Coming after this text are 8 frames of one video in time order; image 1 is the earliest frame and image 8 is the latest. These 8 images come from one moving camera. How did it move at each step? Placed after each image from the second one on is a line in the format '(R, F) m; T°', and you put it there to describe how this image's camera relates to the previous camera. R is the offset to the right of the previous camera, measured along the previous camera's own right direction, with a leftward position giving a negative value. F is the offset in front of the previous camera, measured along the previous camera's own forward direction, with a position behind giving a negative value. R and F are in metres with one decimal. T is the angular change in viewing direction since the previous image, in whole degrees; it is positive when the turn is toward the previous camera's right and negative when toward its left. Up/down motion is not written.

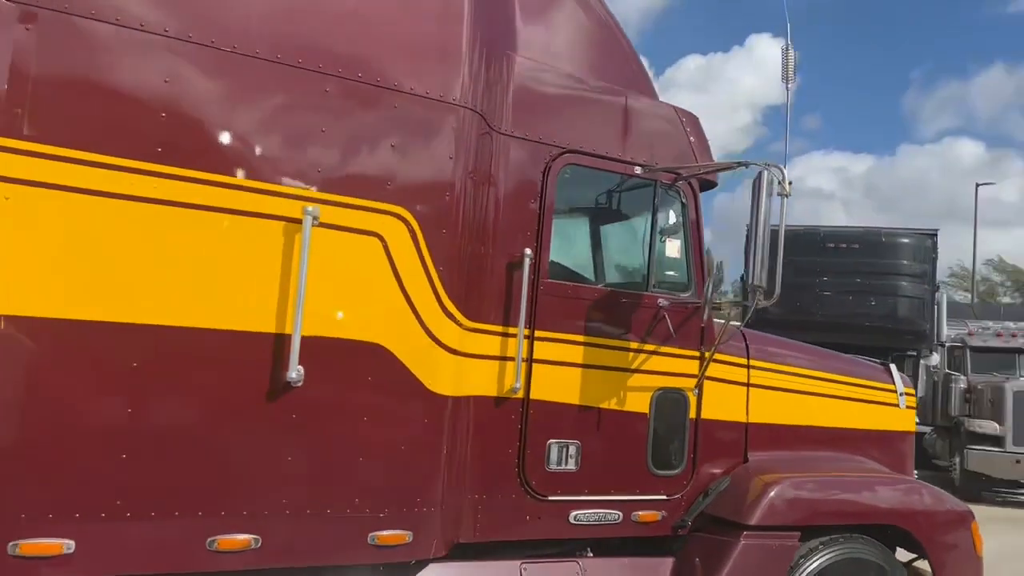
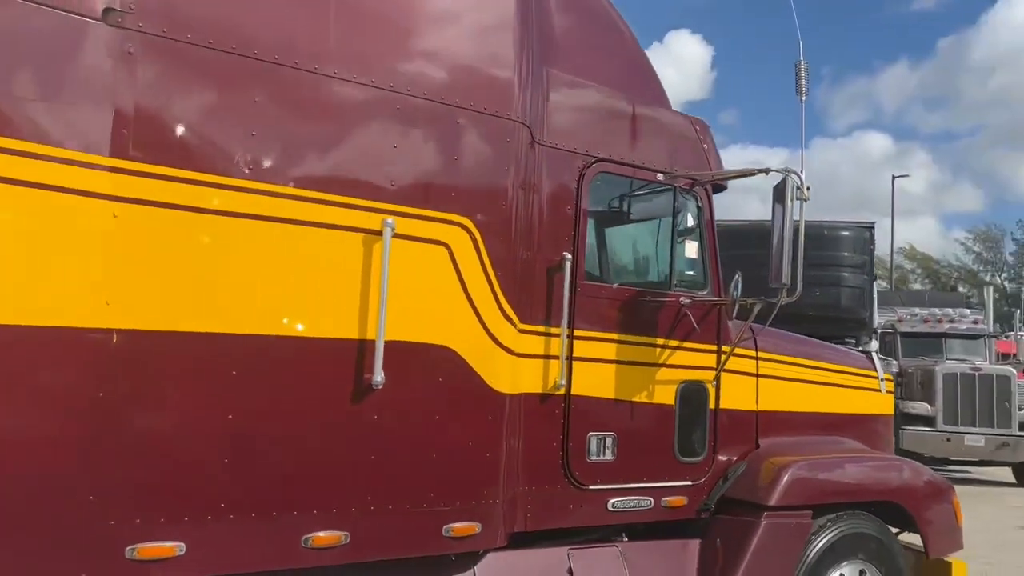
(-0.4, -0.2) m; +5°
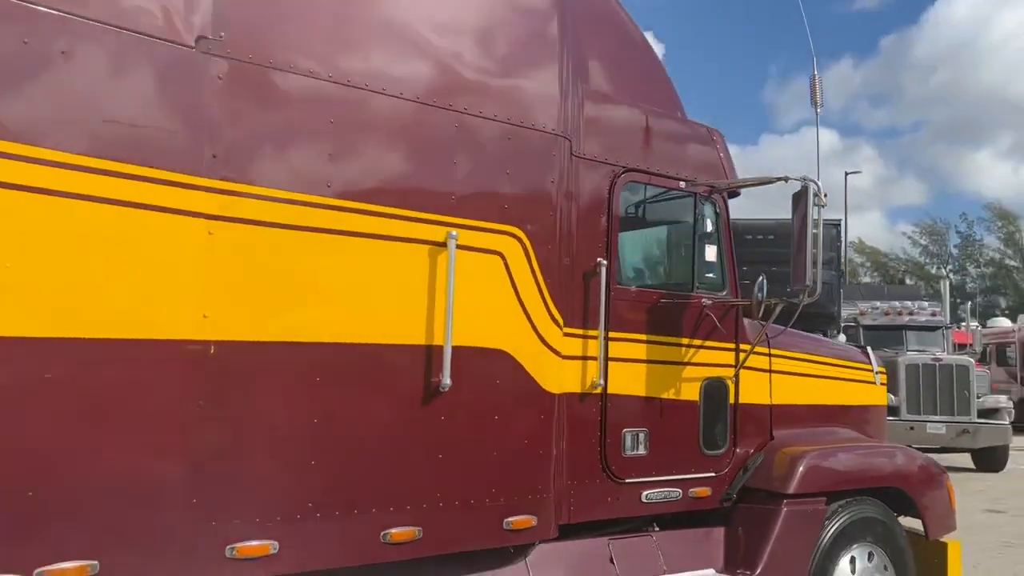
(-0.3, -0.2) m; +3°
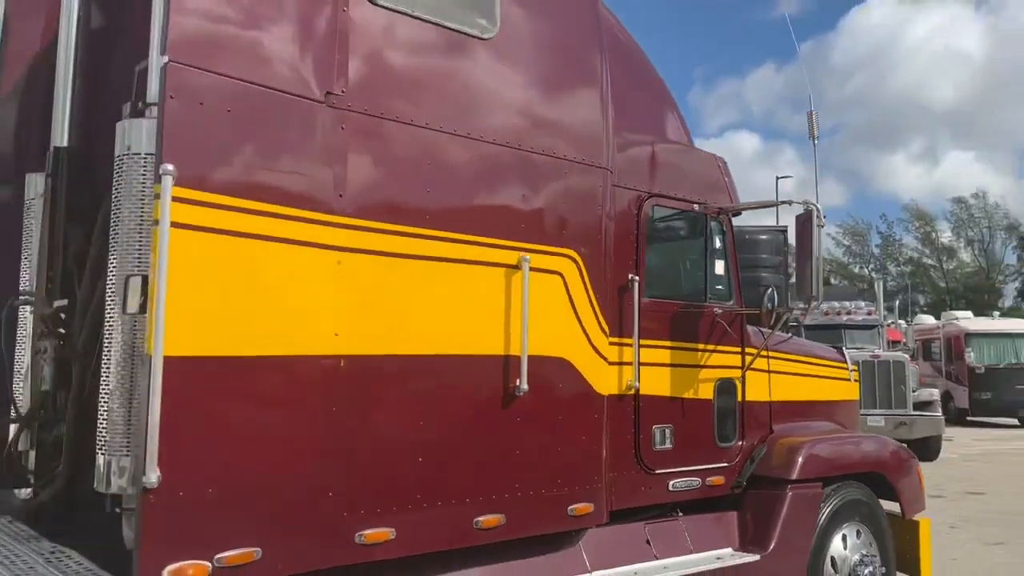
(-0.5, -0.4) m; +4°
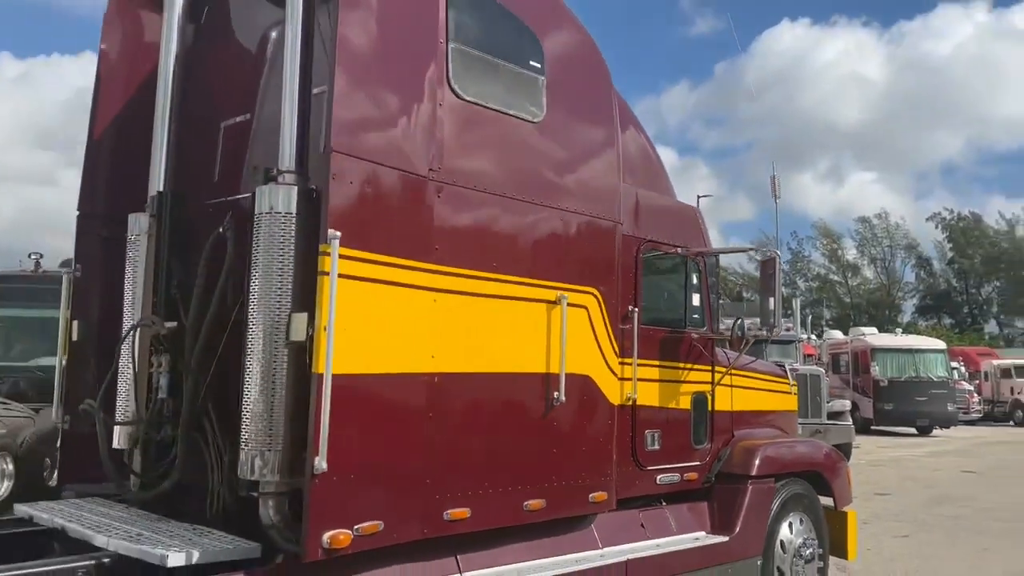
(-0.6, -0.8) m; +5°
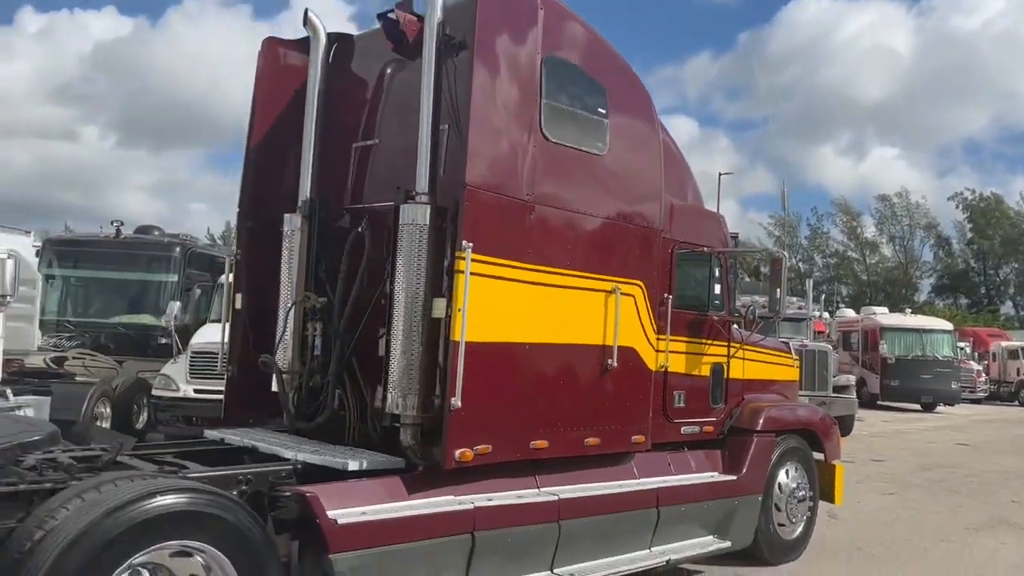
(-0.3, -1.3) m; -1°
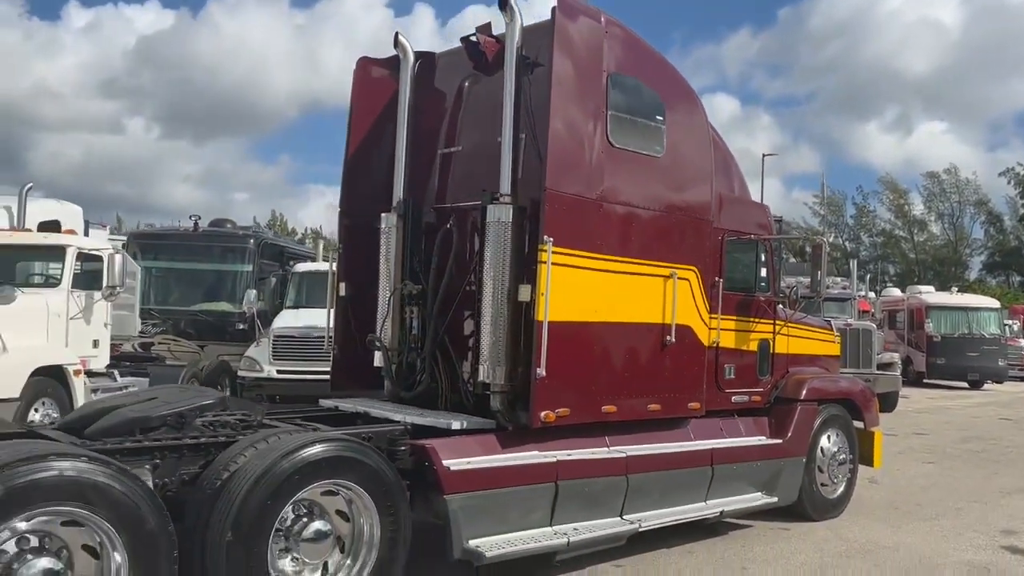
(-0.2, -0.8) m; -3°
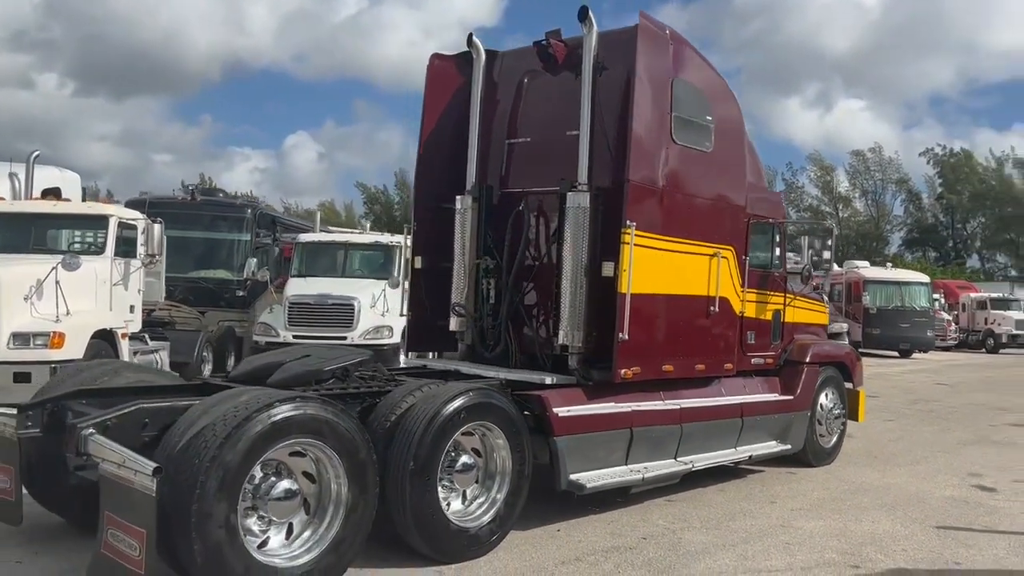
(-1.1, -0.9) m; +5°
